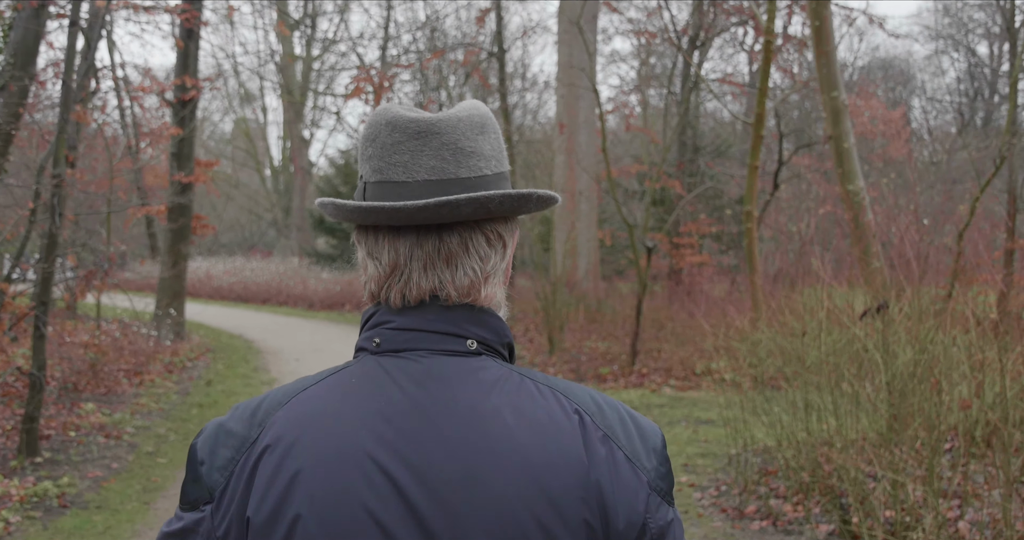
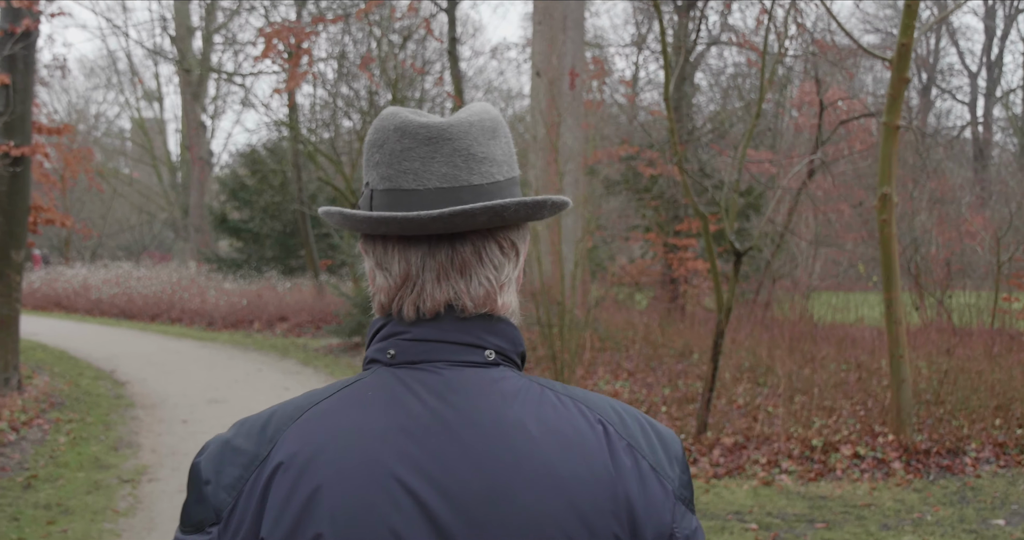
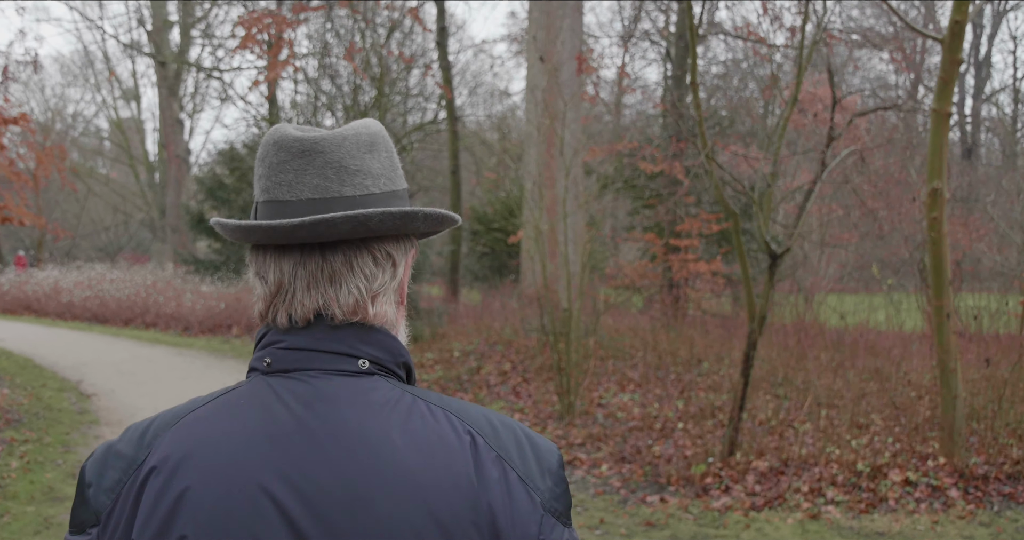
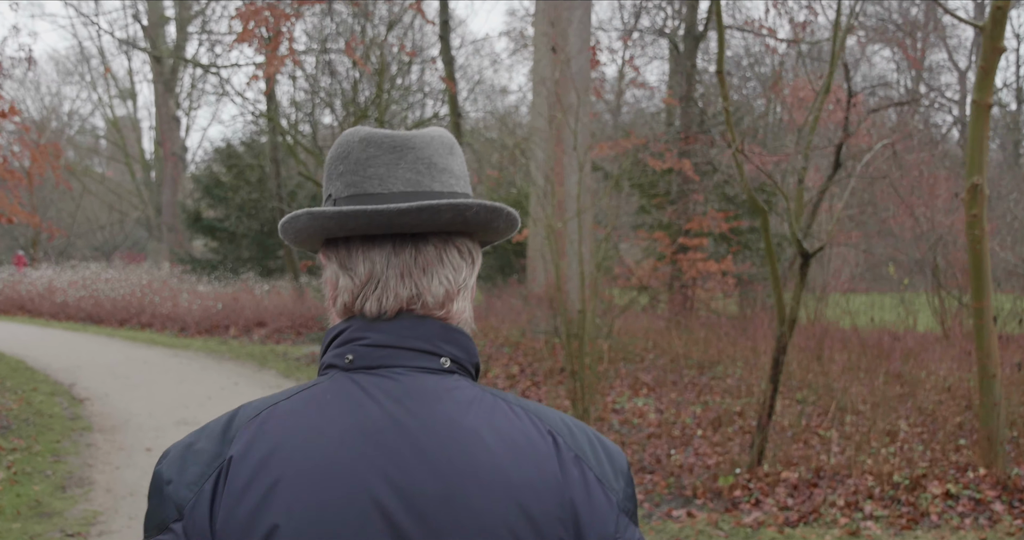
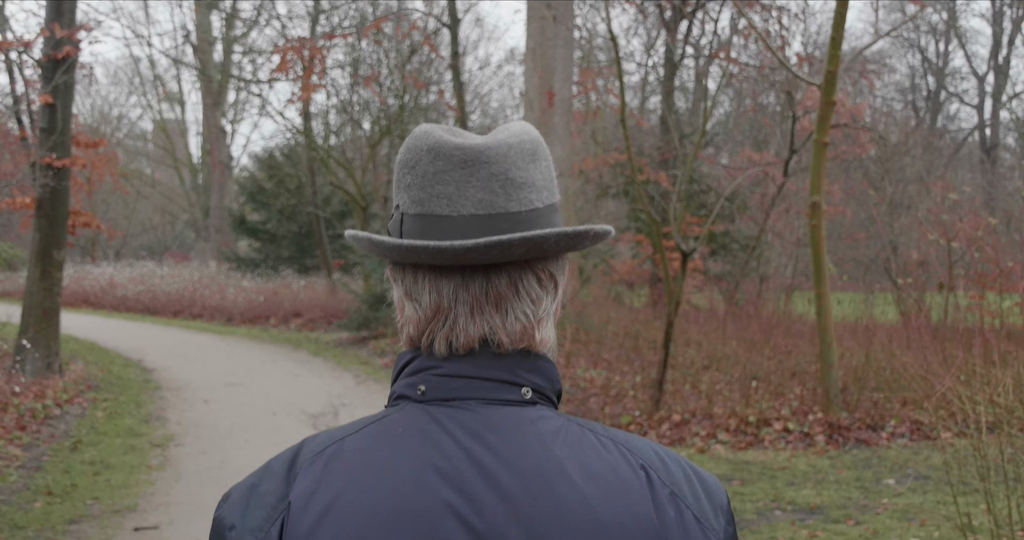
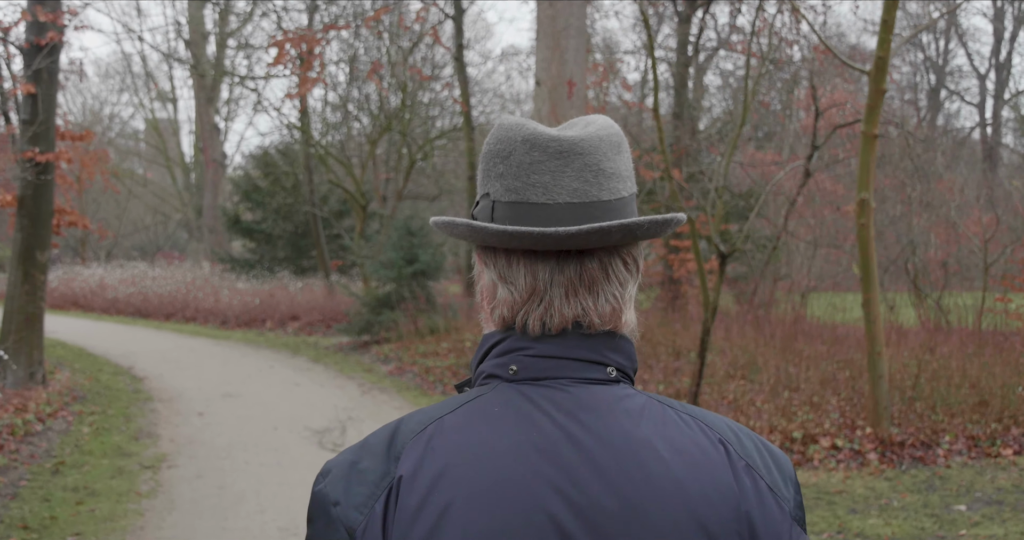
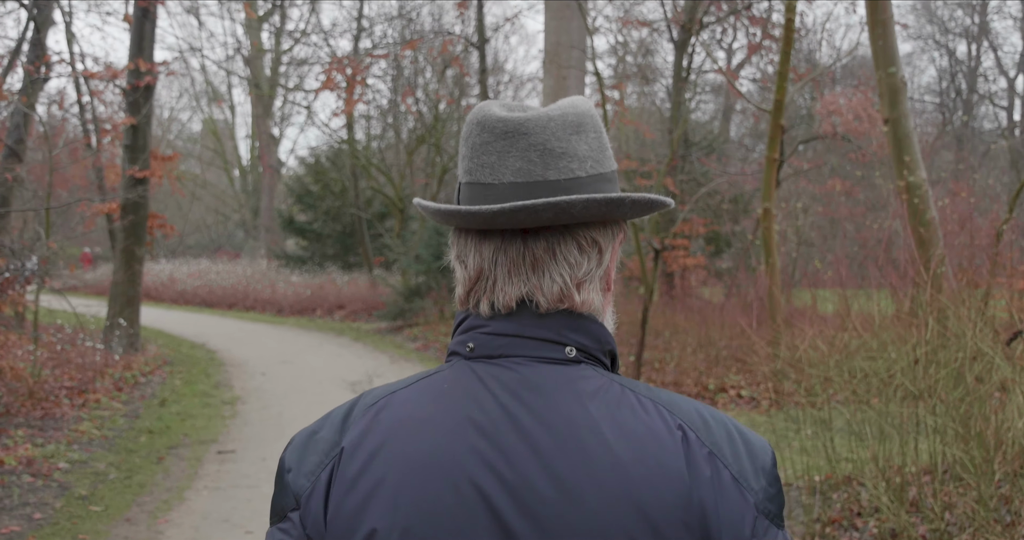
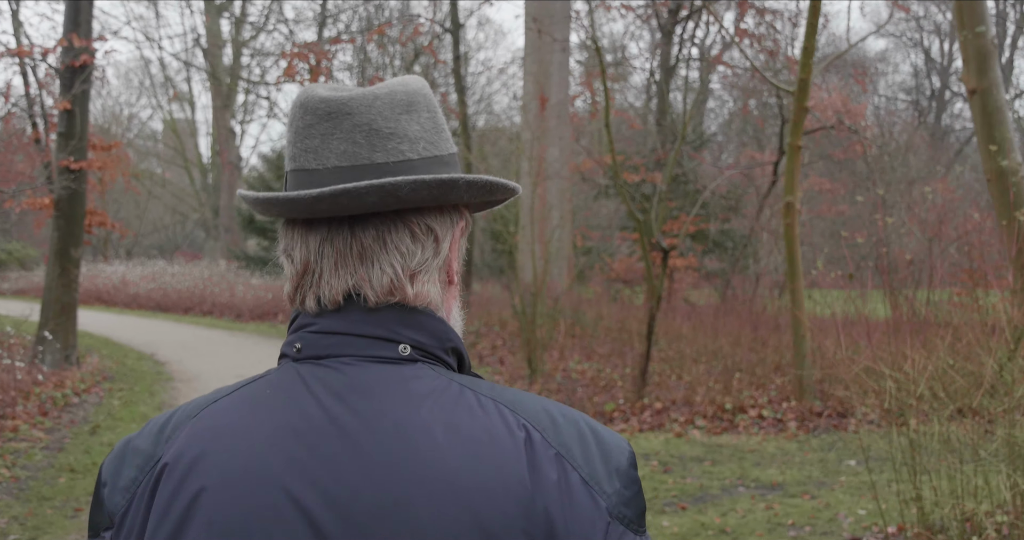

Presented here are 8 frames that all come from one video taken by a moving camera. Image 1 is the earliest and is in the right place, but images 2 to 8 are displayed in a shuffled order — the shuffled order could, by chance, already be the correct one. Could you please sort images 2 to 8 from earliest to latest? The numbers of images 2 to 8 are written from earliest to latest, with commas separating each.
7, 8, 5, 6, 2, 3, 4
